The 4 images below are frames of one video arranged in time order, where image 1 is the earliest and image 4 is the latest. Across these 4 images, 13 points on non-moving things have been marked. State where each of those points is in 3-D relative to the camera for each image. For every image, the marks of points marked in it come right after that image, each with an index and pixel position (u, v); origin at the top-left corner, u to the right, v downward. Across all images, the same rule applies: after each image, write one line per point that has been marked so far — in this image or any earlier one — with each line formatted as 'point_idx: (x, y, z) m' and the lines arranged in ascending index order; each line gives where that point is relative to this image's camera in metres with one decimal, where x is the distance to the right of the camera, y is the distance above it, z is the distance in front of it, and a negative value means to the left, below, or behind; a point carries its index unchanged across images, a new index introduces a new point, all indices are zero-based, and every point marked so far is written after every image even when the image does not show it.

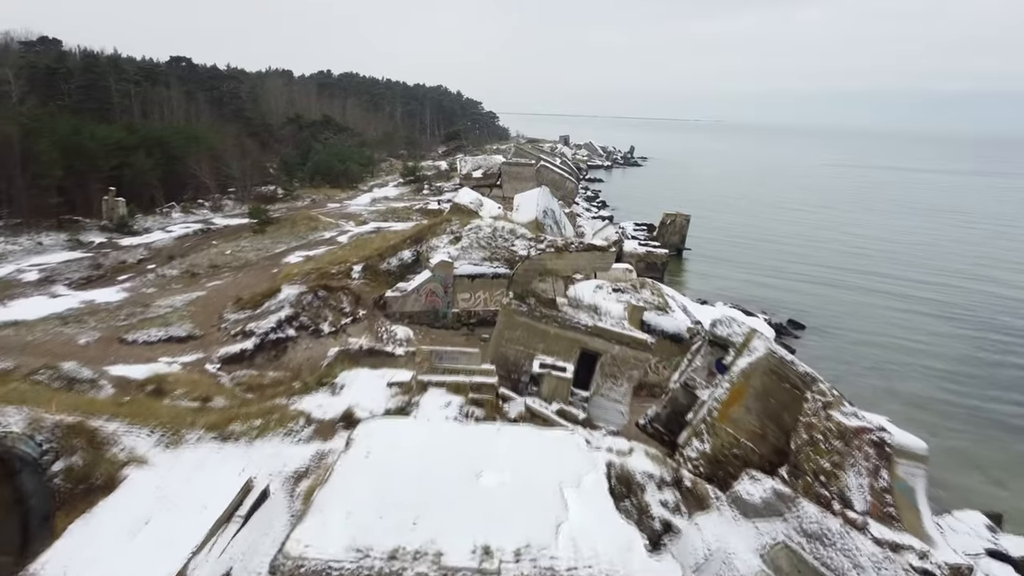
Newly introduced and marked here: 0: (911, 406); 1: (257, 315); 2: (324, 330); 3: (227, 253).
0: (+8.9, -2.6, +15.6) m
1: (-4.7, -0.5, +12.9) m
2: (-3.4, -0.8, +12.9) m
3: (-7.4, +0.9, +18.2) m
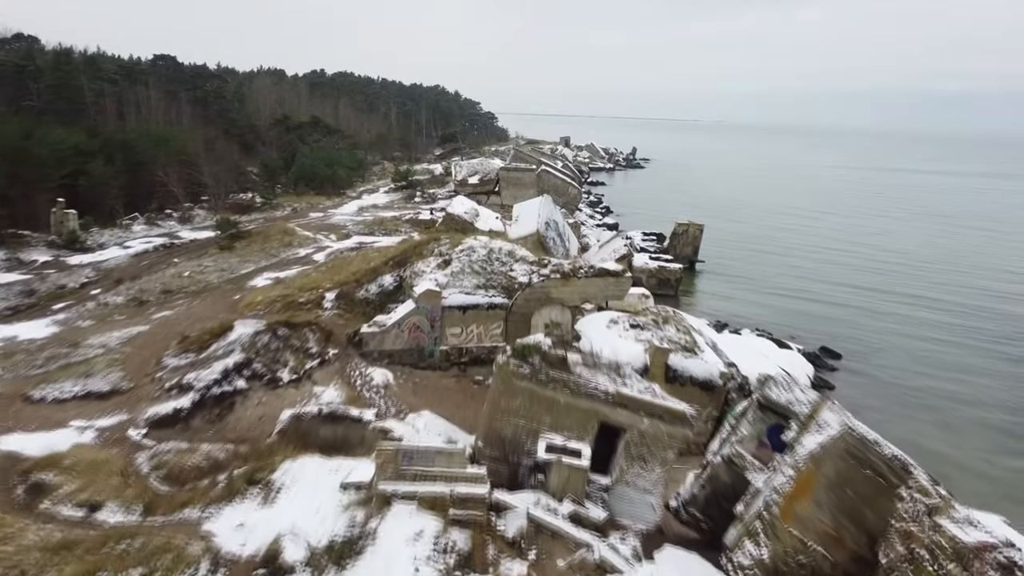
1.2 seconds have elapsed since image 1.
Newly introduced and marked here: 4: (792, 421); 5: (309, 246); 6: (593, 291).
0: (+8.8, -3.2, +13.4) m
1: (-4.7, -1.1, +10.6) m
2: (-3.5, -1.4, +10.6) m
3: (-7.4, +0.3, +15.9) m
4: (+3.1, -1.4, +7.9) m
5: (-5.3, +1.1, +18.3) m
6: (+1.5, -0.1, +12.9) m
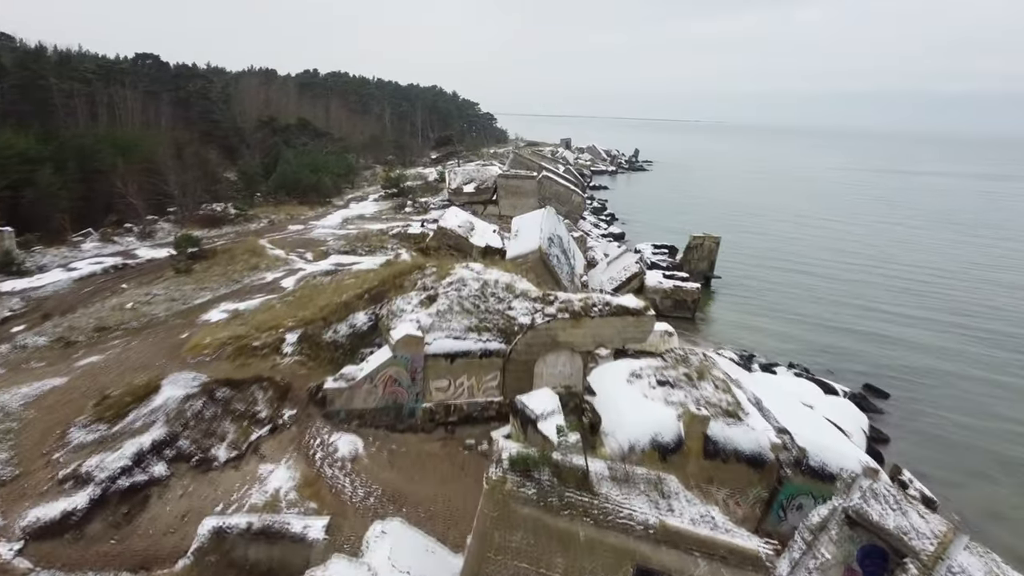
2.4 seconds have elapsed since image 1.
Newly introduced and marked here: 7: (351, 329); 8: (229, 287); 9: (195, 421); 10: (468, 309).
0: (+8.8, -3.9, +11.1) m
1: (-4.7, -1.7, +8.3) m
2: (-3.5, -2.0, +8.3) m
3: (-7.4, -0.4, +13.6) m
4: (+3.1, -2.1, +5.6) m
5: (-5.3, +0.4, +16.0) m
6: (+1.5, -0.7, +10.6) m
7: (-2.6, -0.7, +11.3) m
8: (-5.9, 0.0, +14.7) m
9: (-3.9, -1.6, +8.8) m
10: (-0.7, -0.3, +11.0) m
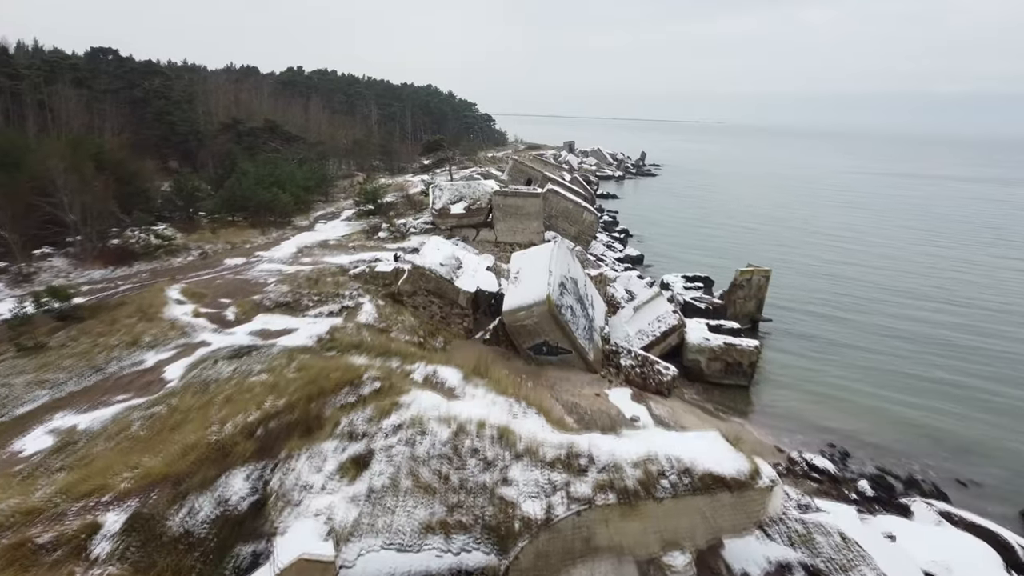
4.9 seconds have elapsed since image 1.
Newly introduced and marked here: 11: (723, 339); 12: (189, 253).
0: (+8.8, -5.1, +6.1) m
1: (-4.7, -3.0, +3.4) m
2: (-3.5, -3.3, +3.4) m
3: (-7.5, -1.6, +8.7) m
4: (+3.1, -3.4, +0.6) m
5: (-5.3, -0.8, +11.0) m
6: (+1.4, -2.0, +5.7) m
7: (-2.6, -1.9, +6.4) m
8: (-6.0, -1.3, +9.8) m
9: (-3.9, -2.9, +3.8) m
10: (-0.7, -1.6, +6.1) m
11: (+4.7, -1.2, +15.8) m
12: (-8.1, +0.9, +17.6) m
